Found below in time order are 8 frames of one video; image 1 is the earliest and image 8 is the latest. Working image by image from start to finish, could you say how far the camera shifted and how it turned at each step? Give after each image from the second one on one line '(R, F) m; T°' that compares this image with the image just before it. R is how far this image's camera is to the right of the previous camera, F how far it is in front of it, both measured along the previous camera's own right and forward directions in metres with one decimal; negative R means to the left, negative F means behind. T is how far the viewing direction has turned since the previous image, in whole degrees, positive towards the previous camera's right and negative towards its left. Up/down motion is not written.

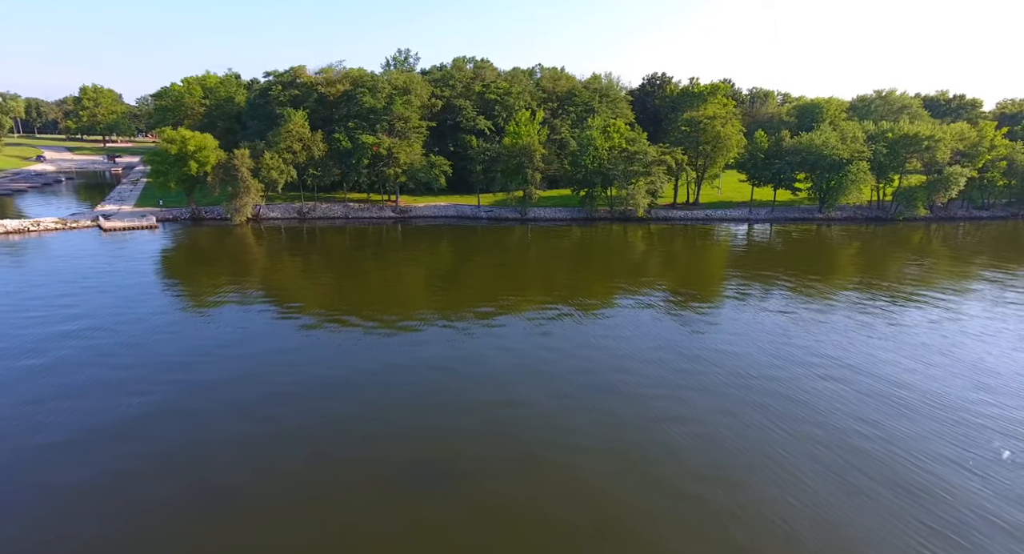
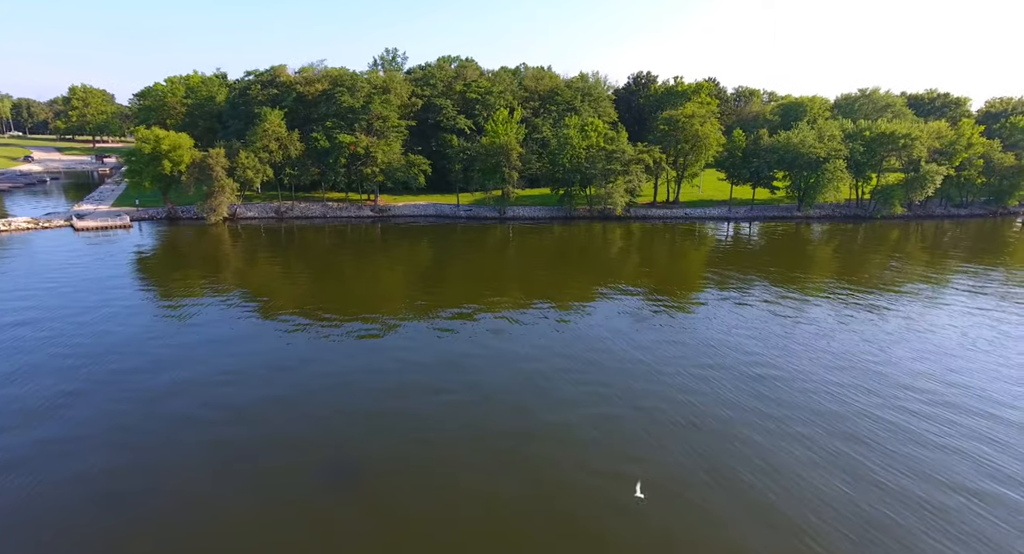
(+1.9, 0.0) m; 0°
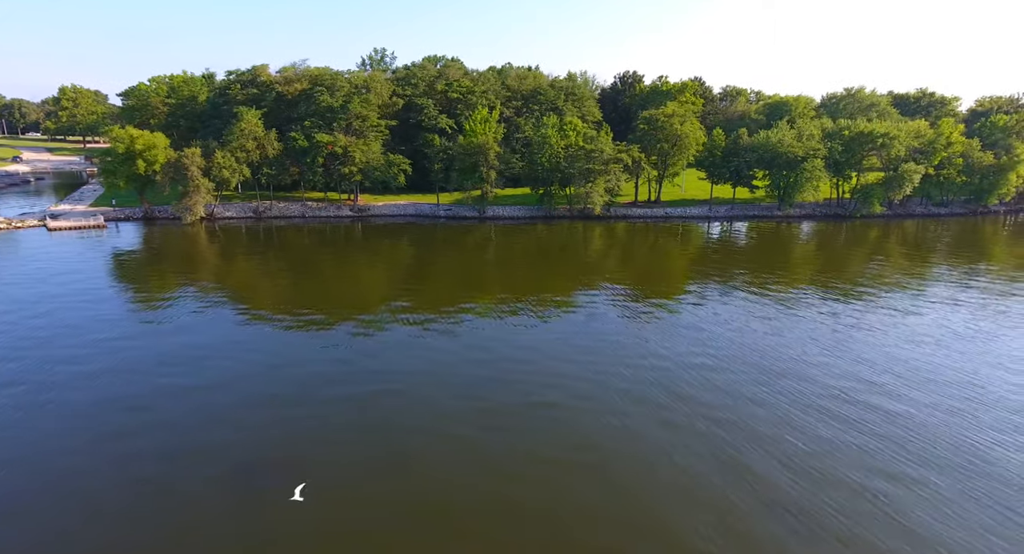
(+1.8, +0.1) m; 0°
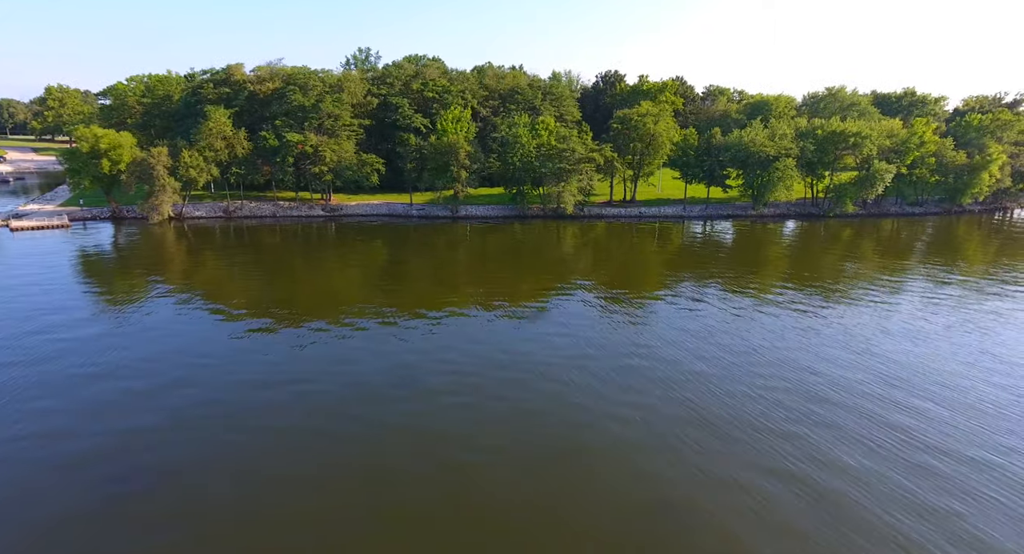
(+2.4, +0.2) m; 0°
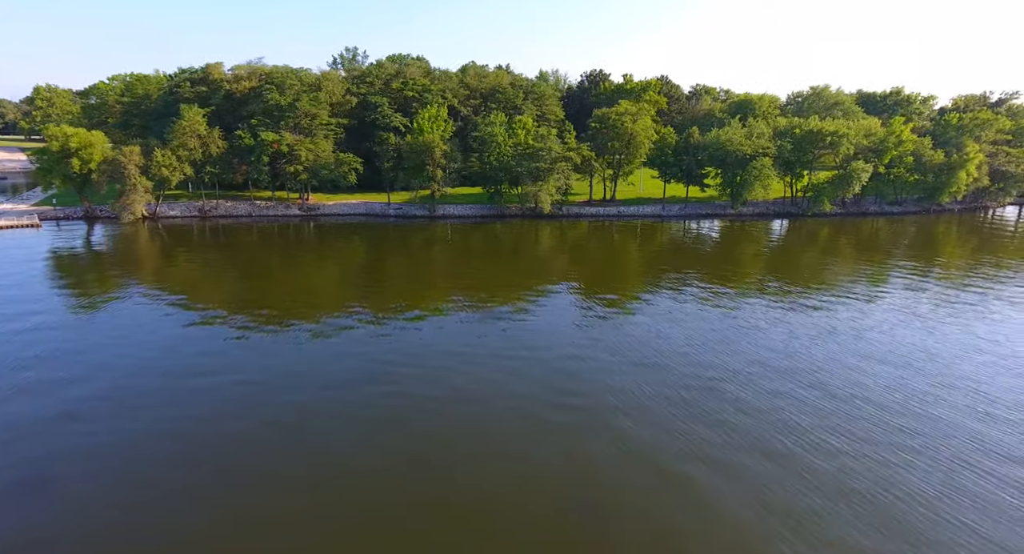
(+2.0, +0.2) m; 0°
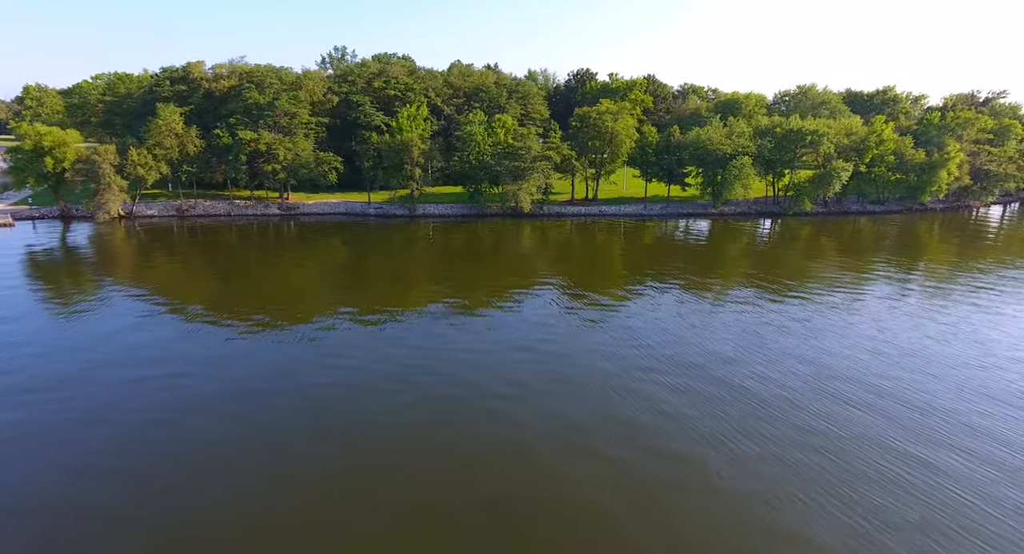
(+1.7, +0.2) m; 0°
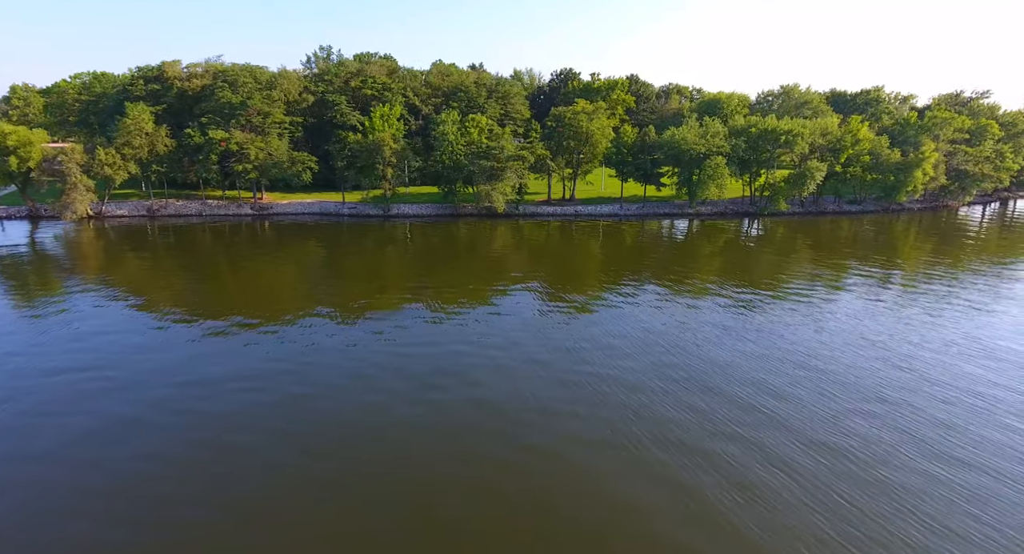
(+2.3, +0.3) m; 0°
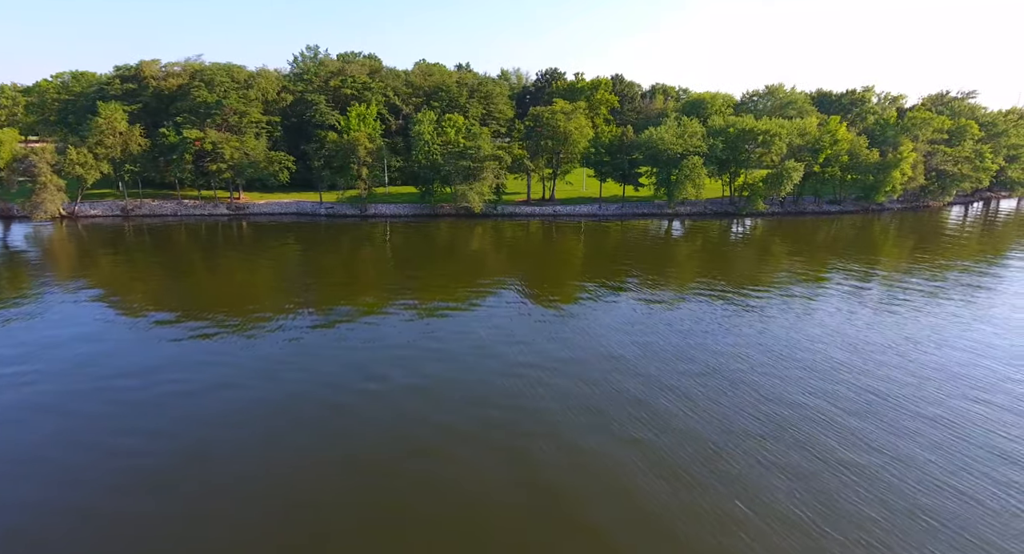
(+2.0, +0.2) m; 0°
